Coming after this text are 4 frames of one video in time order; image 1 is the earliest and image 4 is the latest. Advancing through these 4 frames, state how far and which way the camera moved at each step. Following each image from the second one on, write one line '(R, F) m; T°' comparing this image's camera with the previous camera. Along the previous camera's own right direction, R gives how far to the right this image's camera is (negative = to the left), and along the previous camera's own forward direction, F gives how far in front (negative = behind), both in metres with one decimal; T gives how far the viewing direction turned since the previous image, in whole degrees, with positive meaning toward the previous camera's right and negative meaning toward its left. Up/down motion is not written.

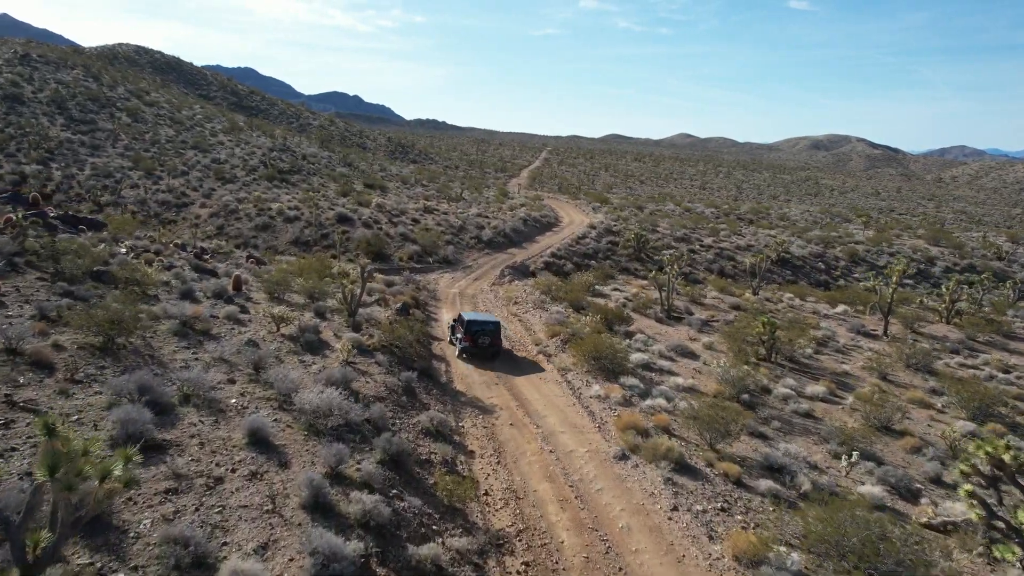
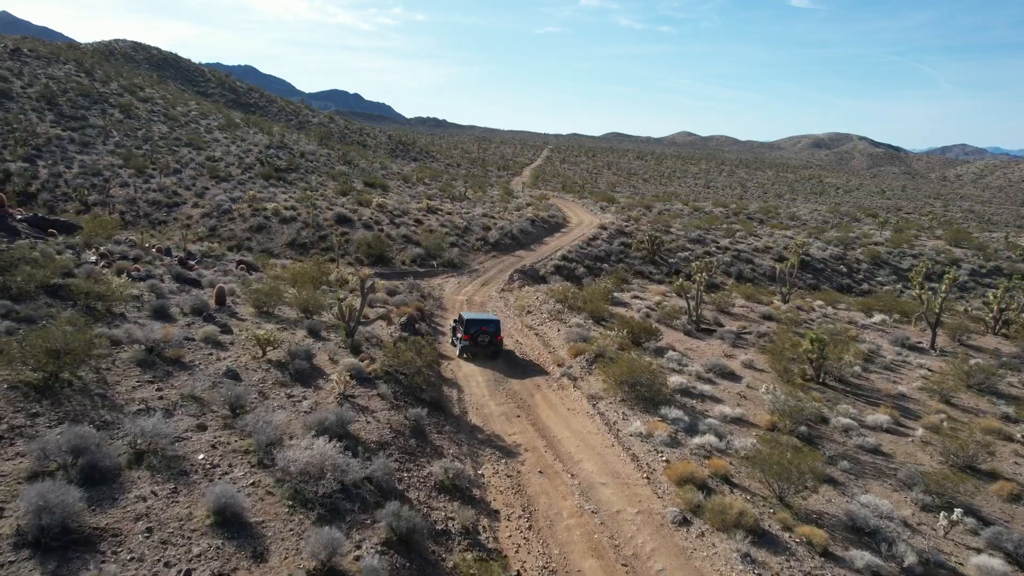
(-0.5, +2.2) m; 0°
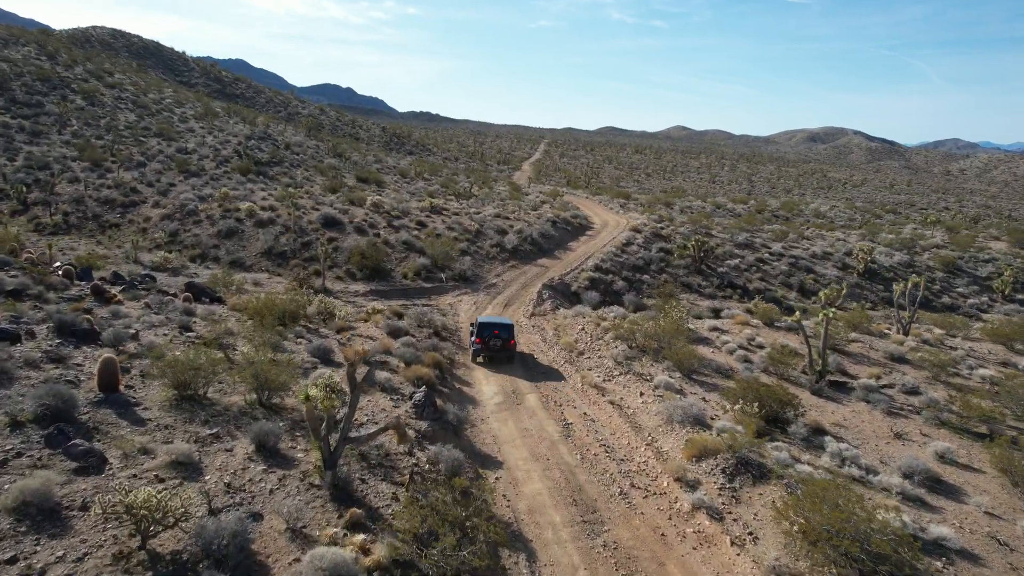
(-1.5, +6.9) m; +1°
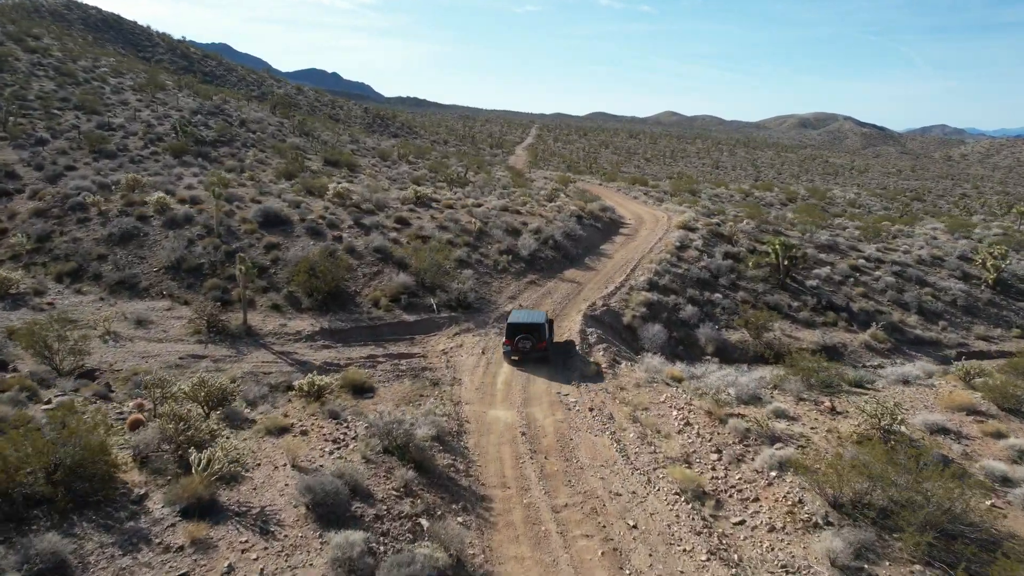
(-1.1, +10.2) m; +1°
